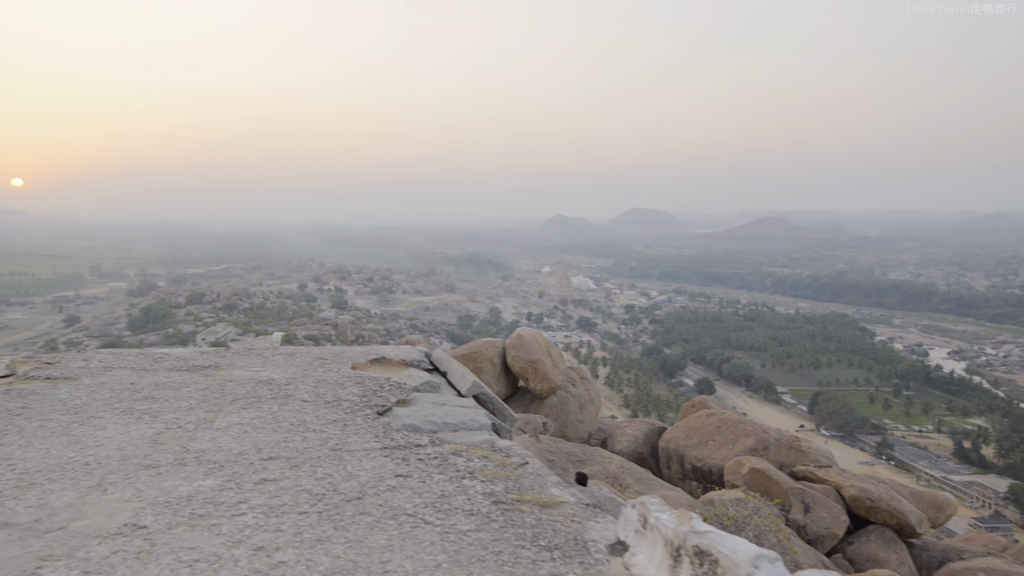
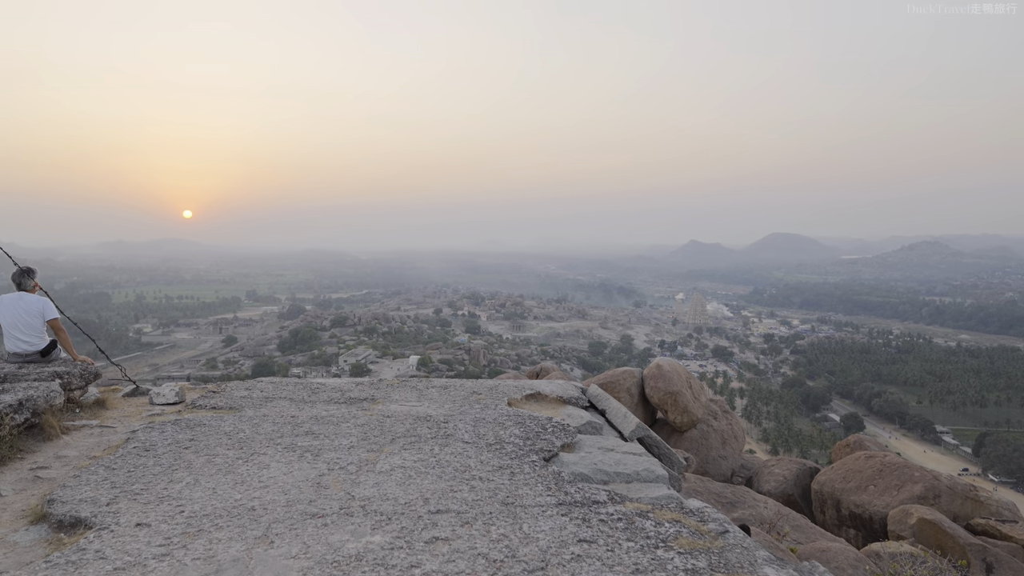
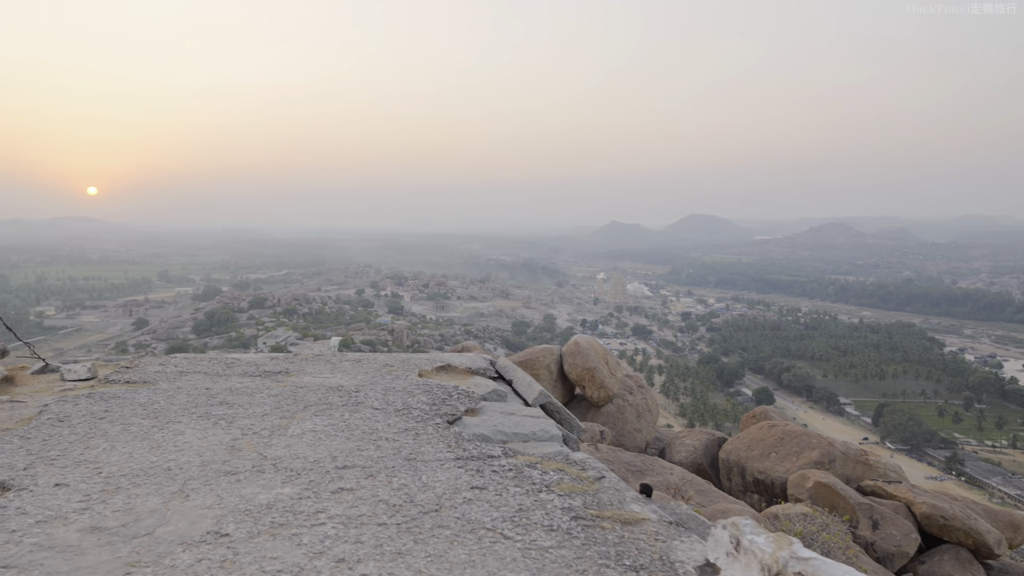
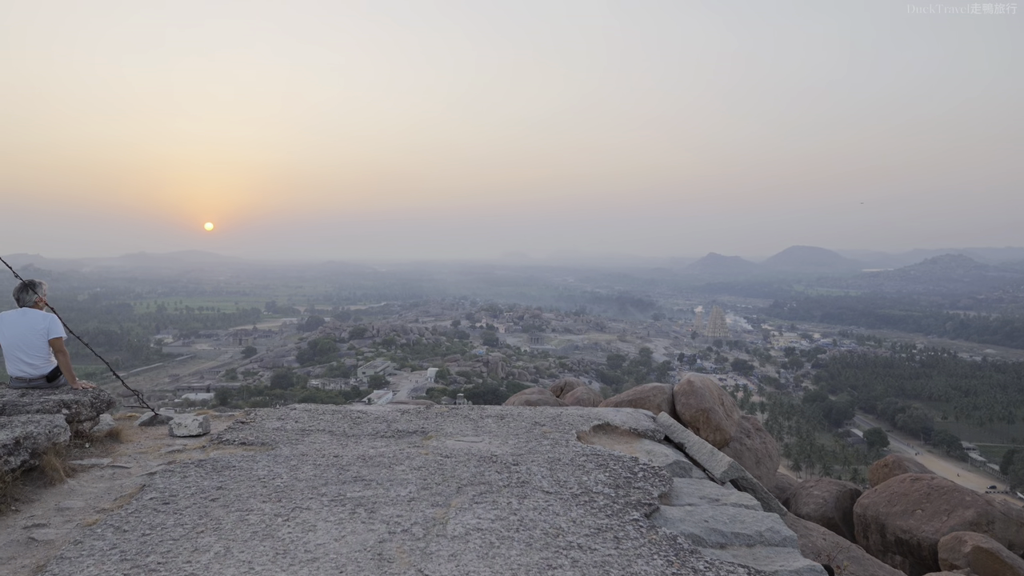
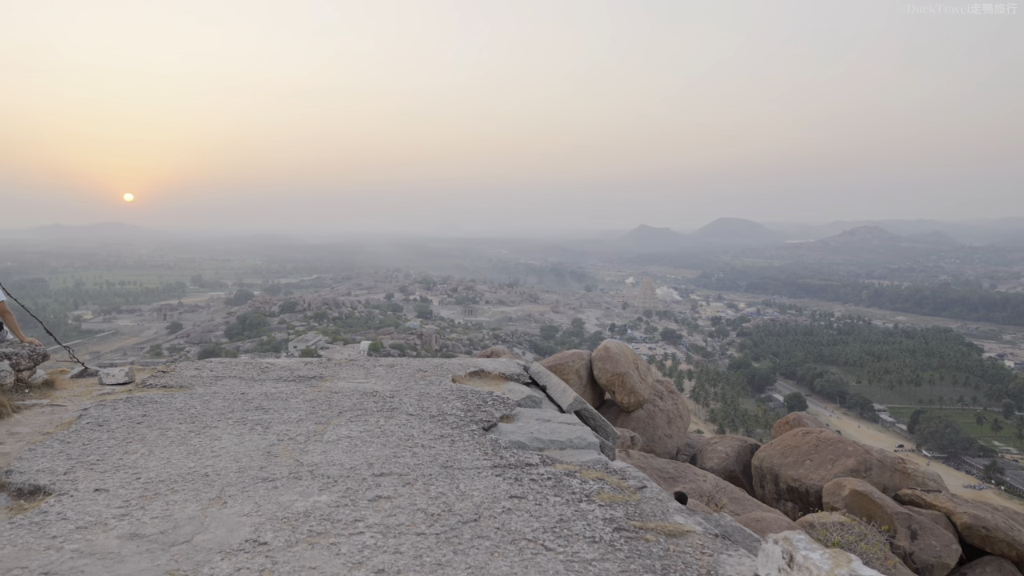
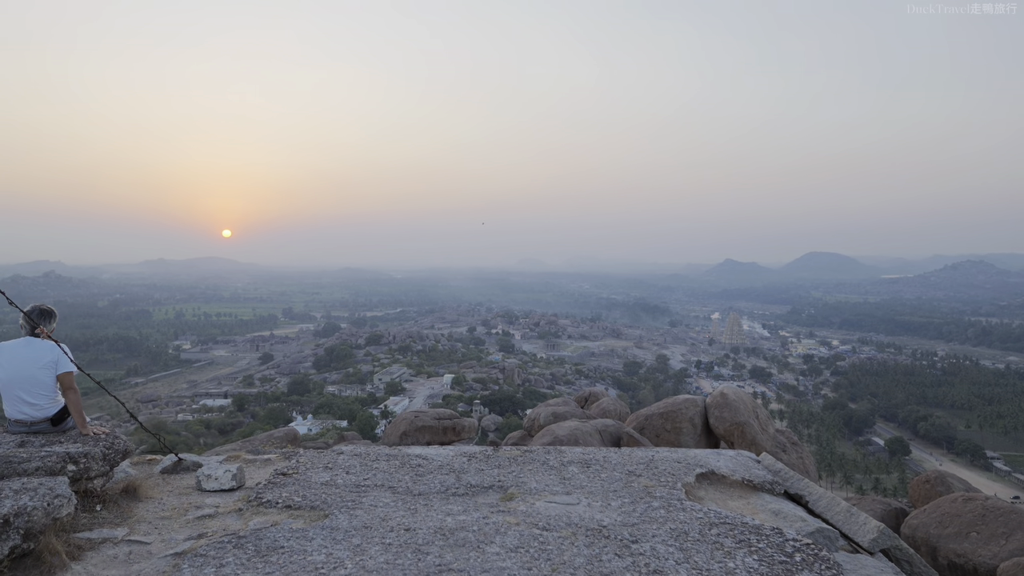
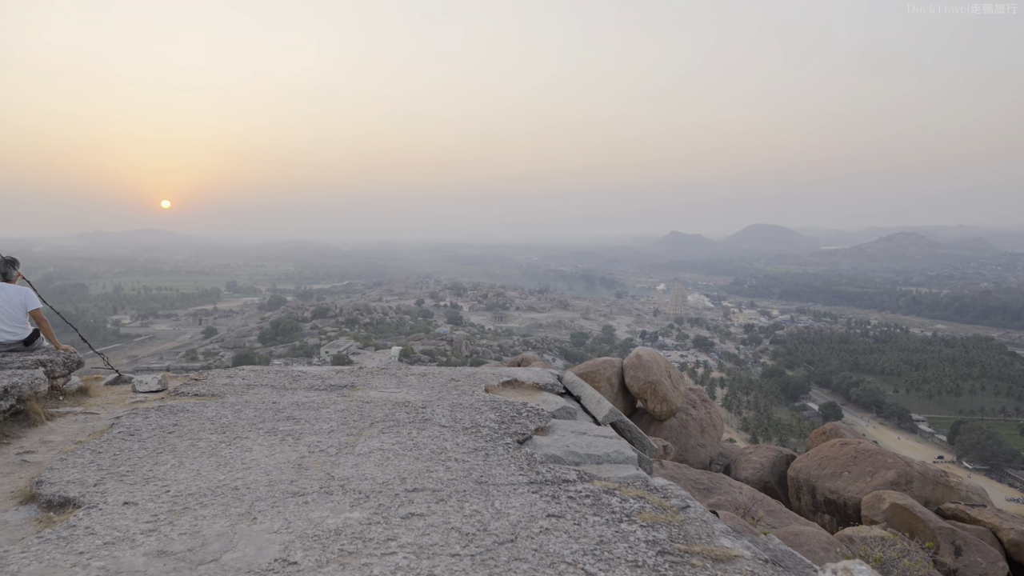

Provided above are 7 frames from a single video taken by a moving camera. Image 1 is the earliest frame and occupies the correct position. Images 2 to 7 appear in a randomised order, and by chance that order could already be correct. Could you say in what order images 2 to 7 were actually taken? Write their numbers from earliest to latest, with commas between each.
3, 5, 7, 2, 4, 6
